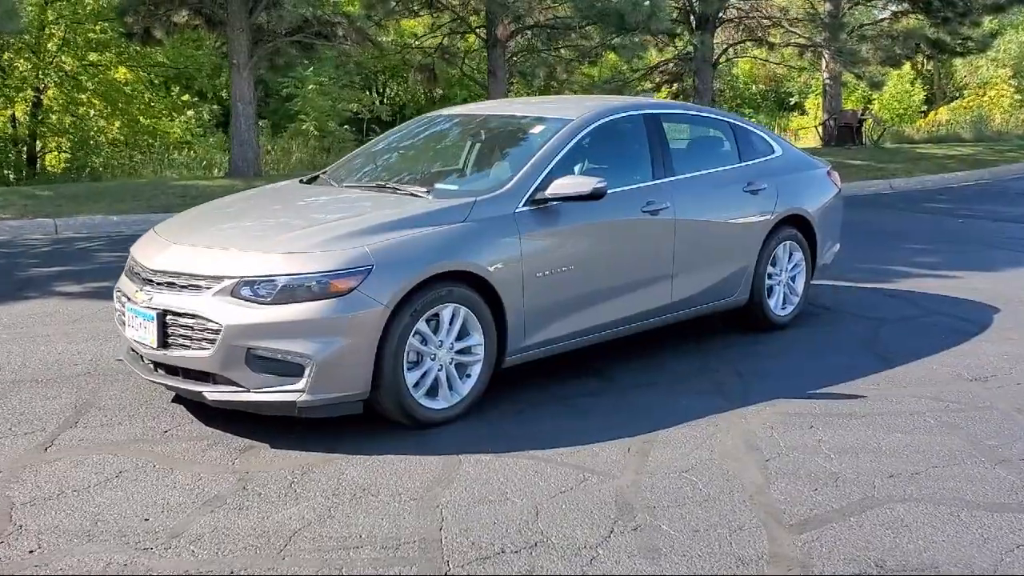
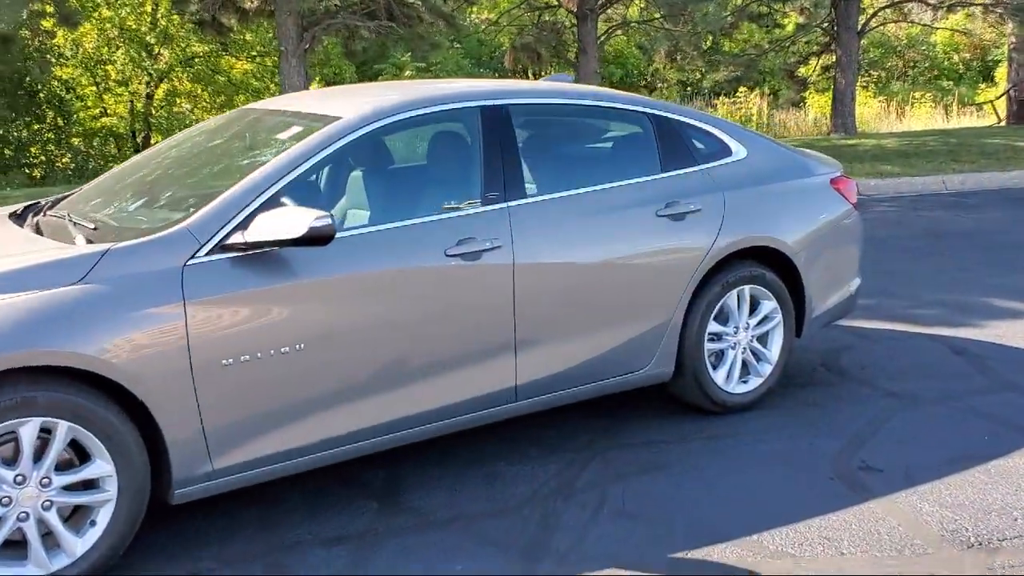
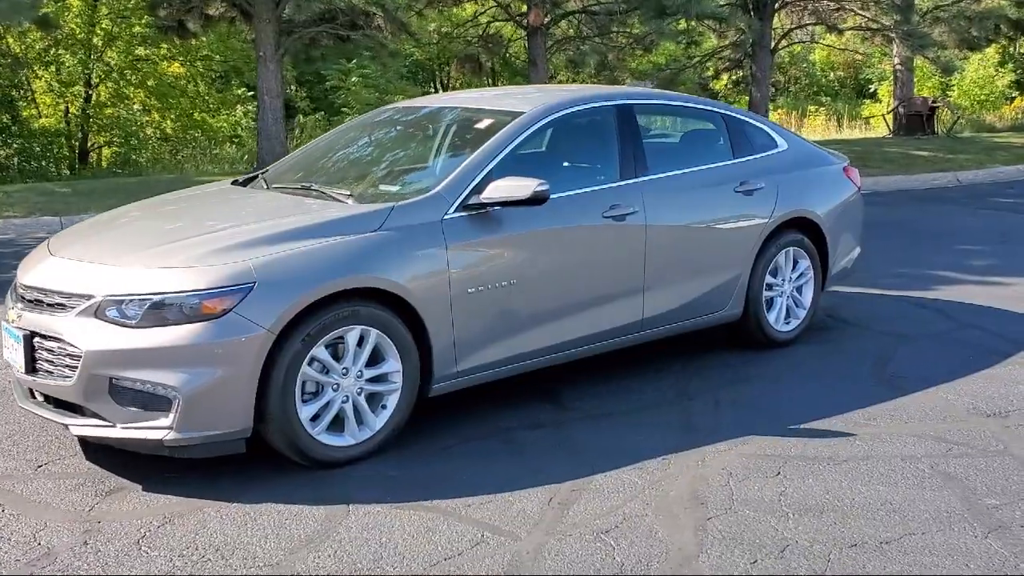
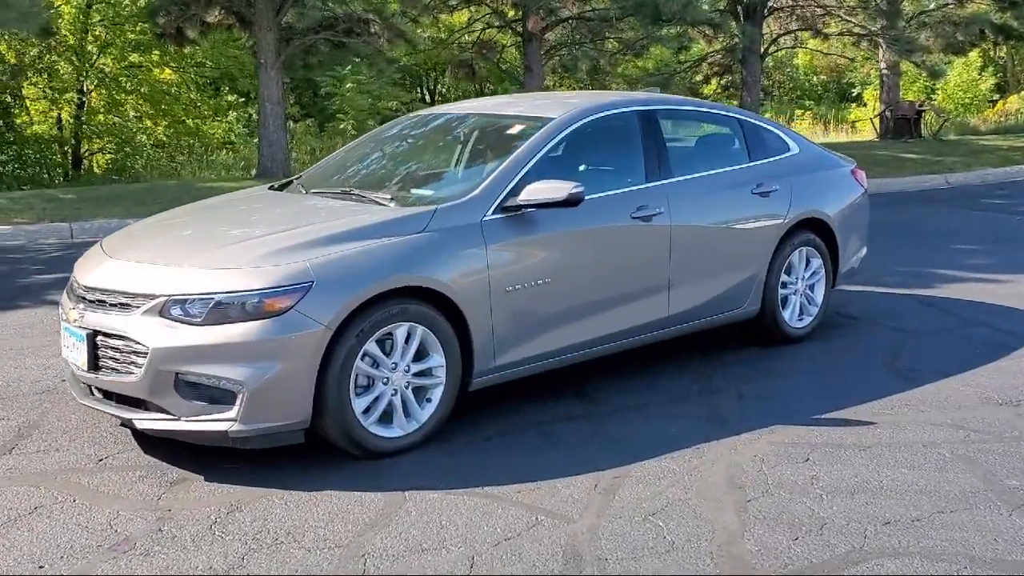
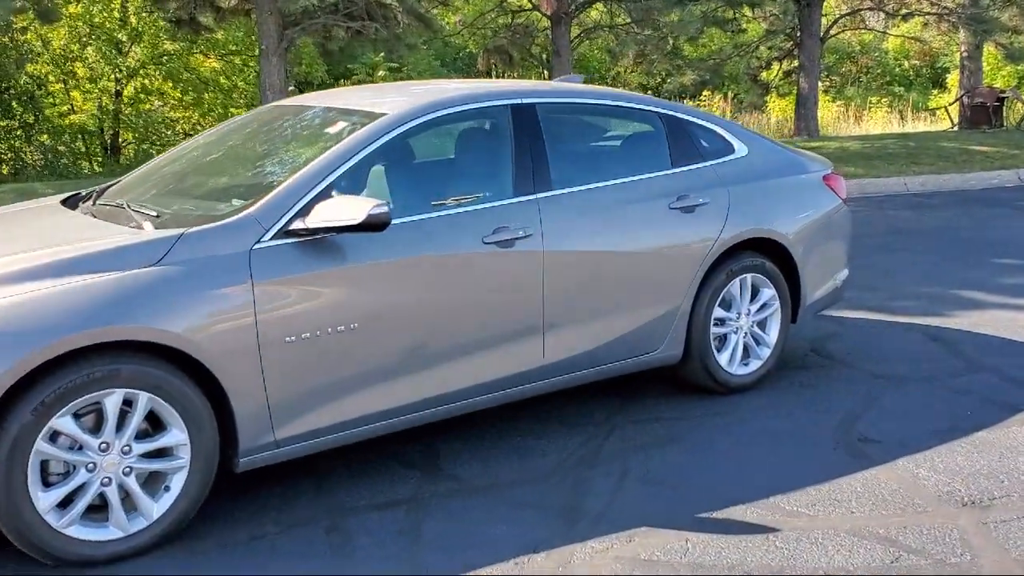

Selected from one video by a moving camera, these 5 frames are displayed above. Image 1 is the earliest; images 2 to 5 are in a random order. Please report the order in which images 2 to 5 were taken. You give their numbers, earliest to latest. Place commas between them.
4, 3, 5, 2
